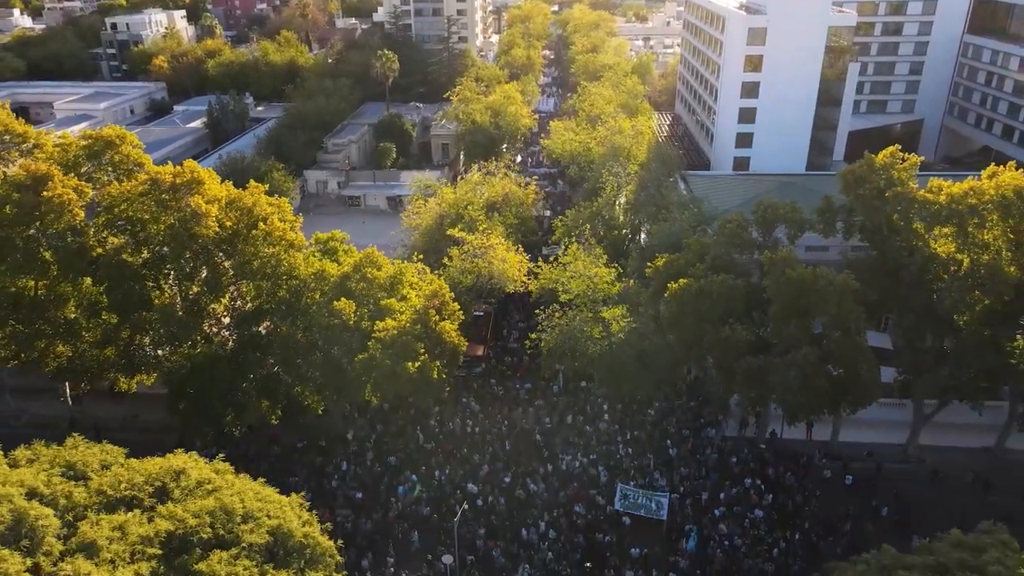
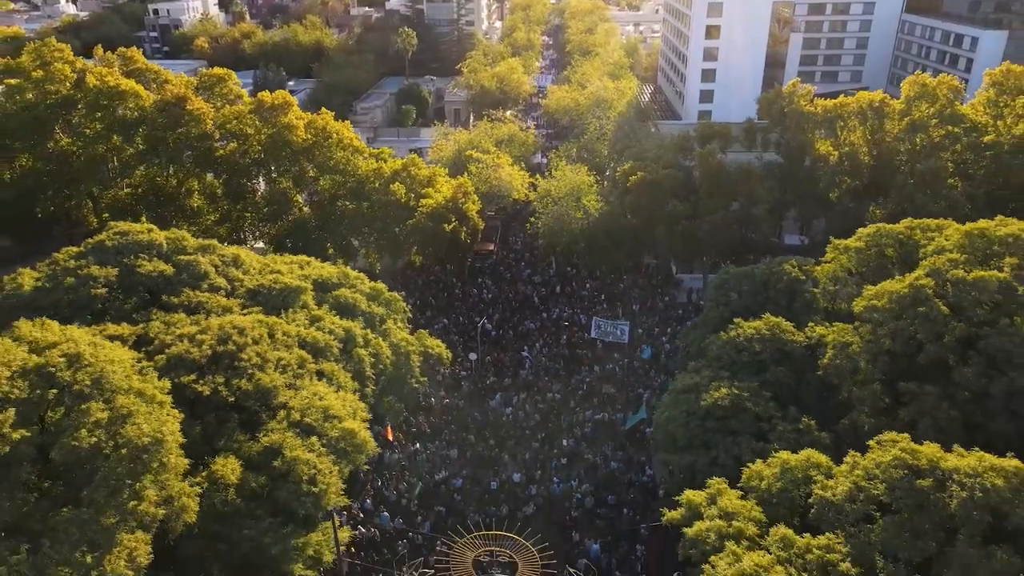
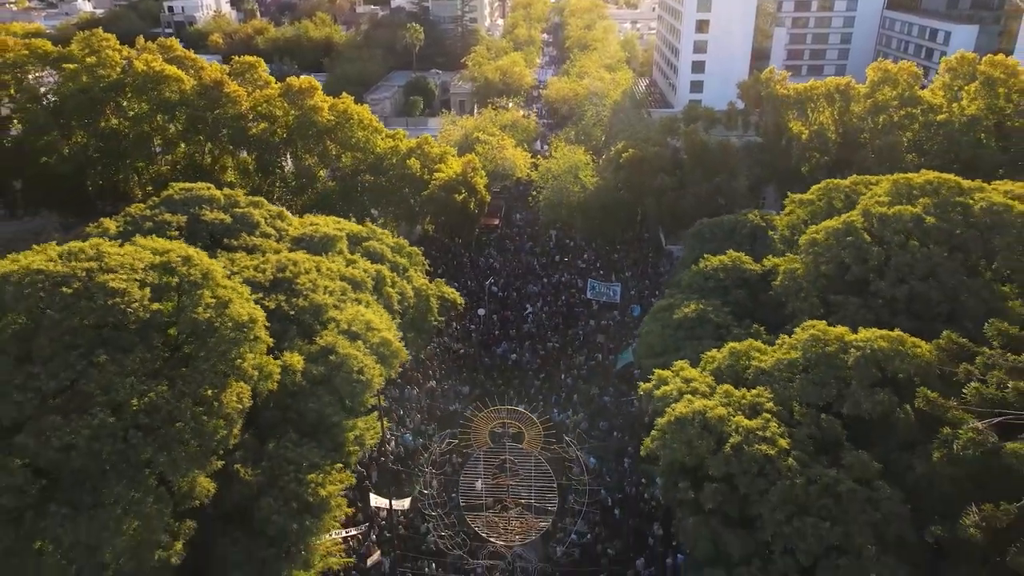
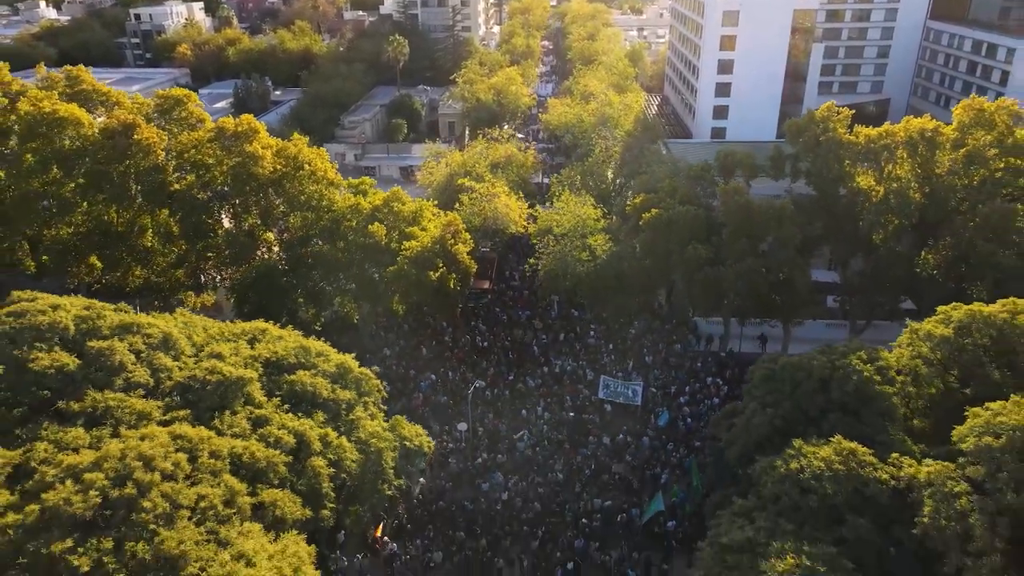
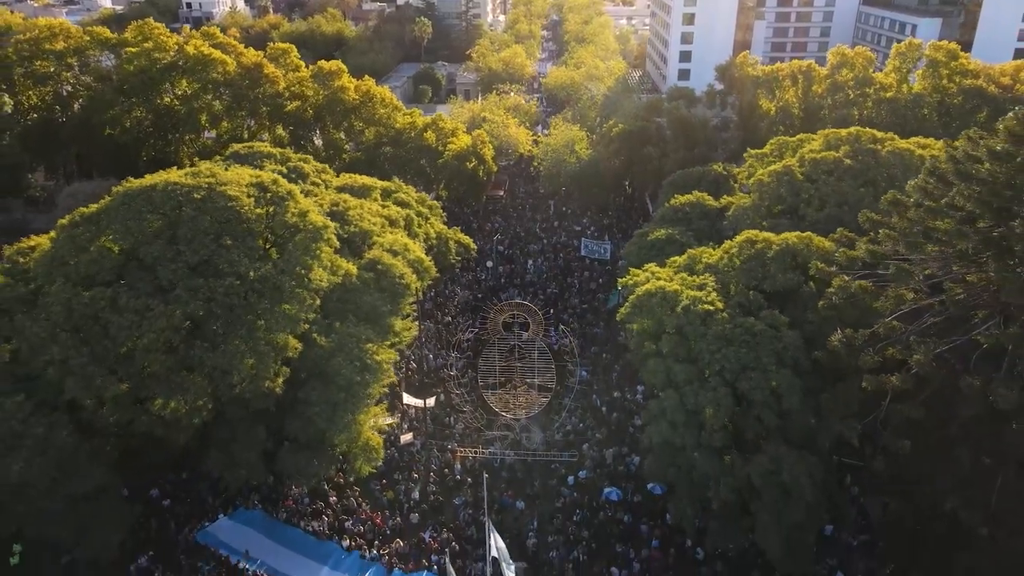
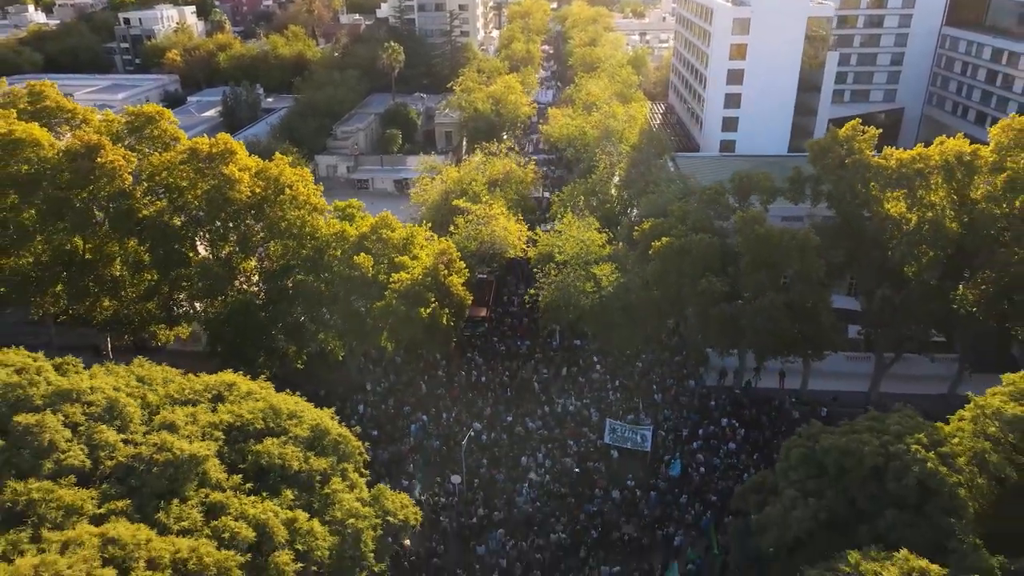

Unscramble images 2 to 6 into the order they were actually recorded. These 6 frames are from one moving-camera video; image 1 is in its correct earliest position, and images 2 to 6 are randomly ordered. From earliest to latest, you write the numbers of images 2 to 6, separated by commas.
6, 4, 2, 3, 5
